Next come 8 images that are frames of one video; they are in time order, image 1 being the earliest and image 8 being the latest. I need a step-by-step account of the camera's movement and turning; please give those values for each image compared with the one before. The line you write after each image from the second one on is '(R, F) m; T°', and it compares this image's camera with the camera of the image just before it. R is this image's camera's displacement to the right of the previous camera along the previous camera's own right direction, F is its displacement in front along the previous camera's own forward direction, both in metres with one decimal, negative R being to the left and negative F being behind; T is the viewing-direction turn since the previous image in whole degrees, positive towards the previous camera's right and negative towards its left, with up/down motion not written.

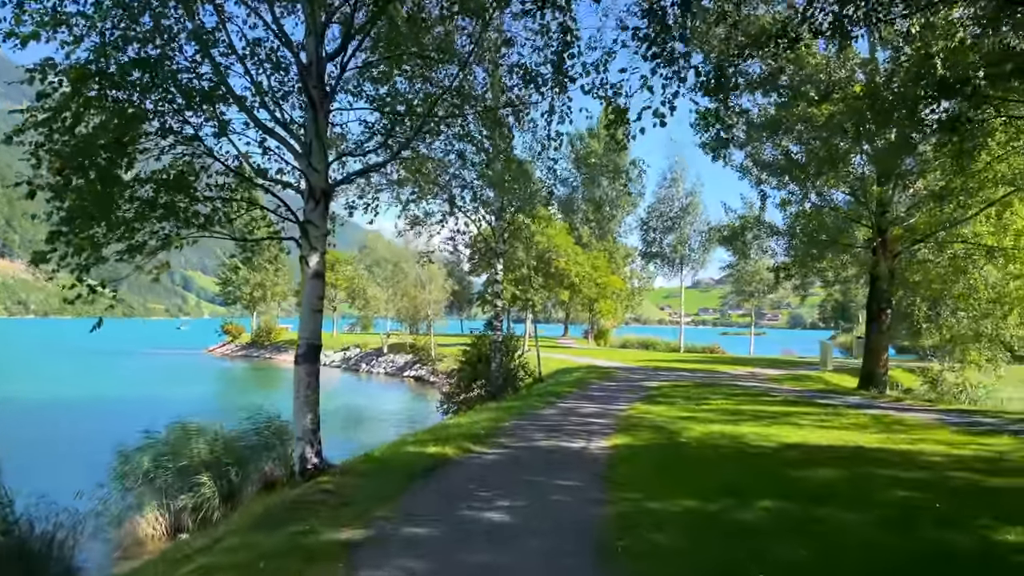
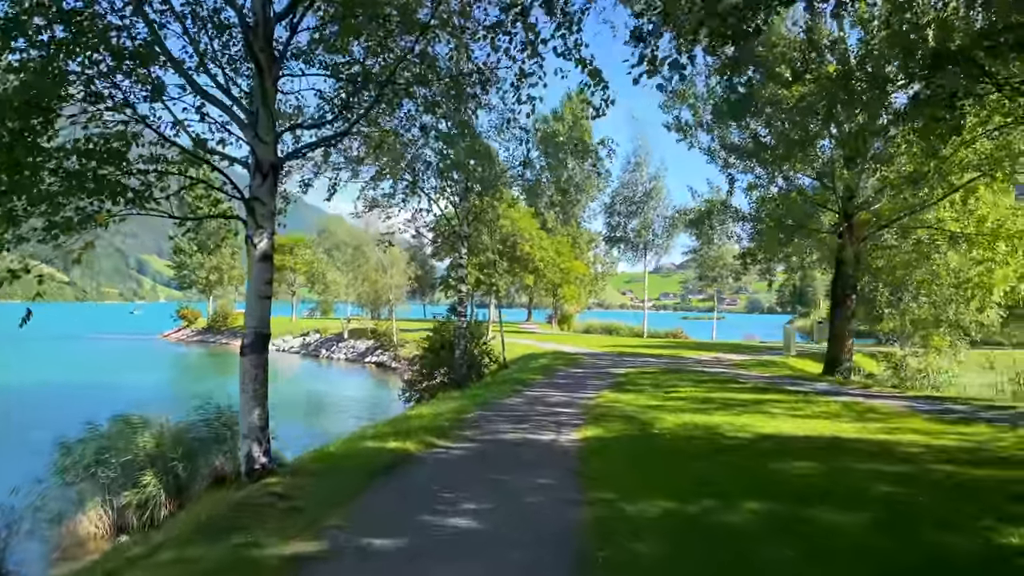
(0.0, +0.6) m; +3°
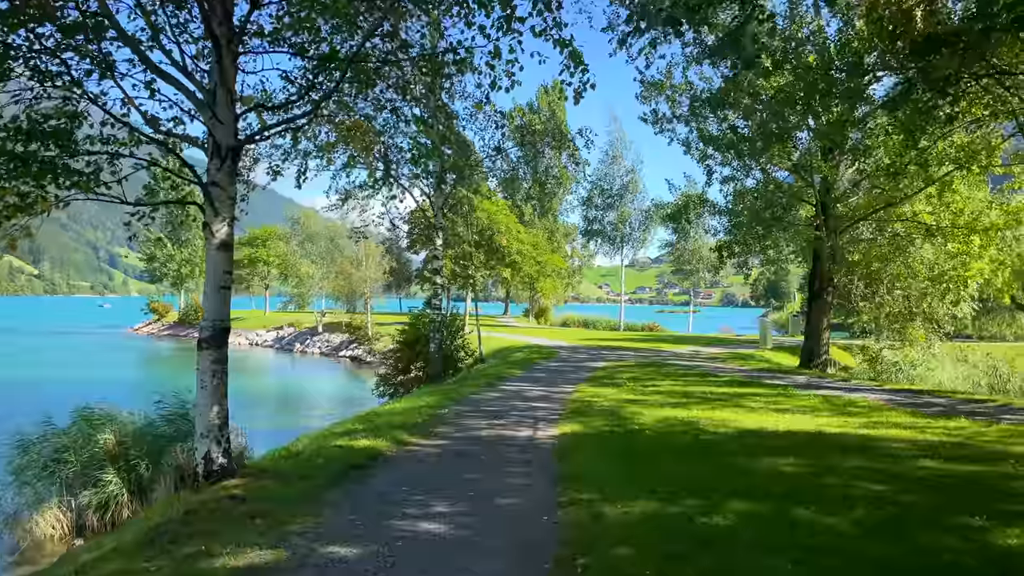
(0.0, +0.3) m; +2°
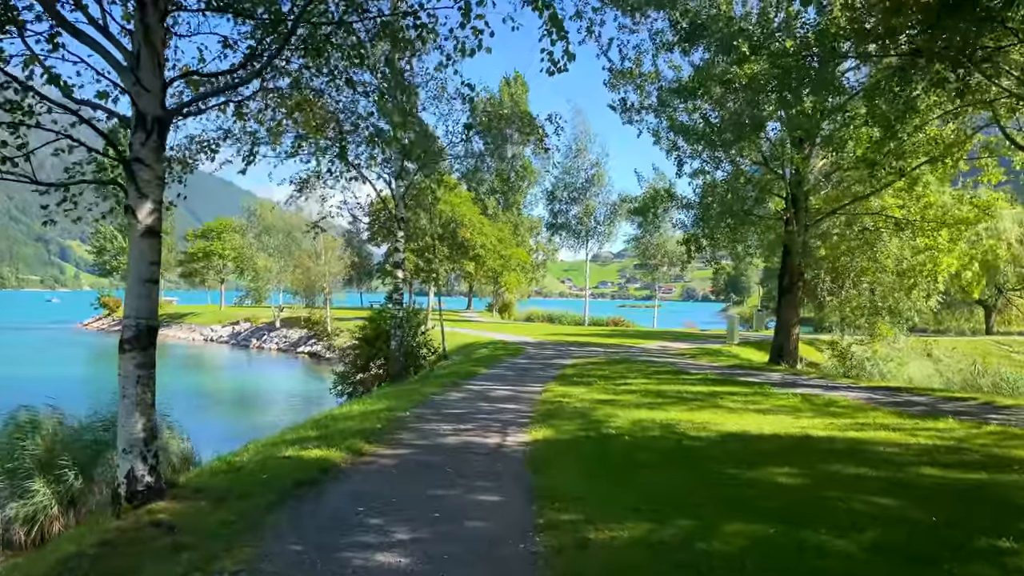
(-0.1, +0.7) m; +3°
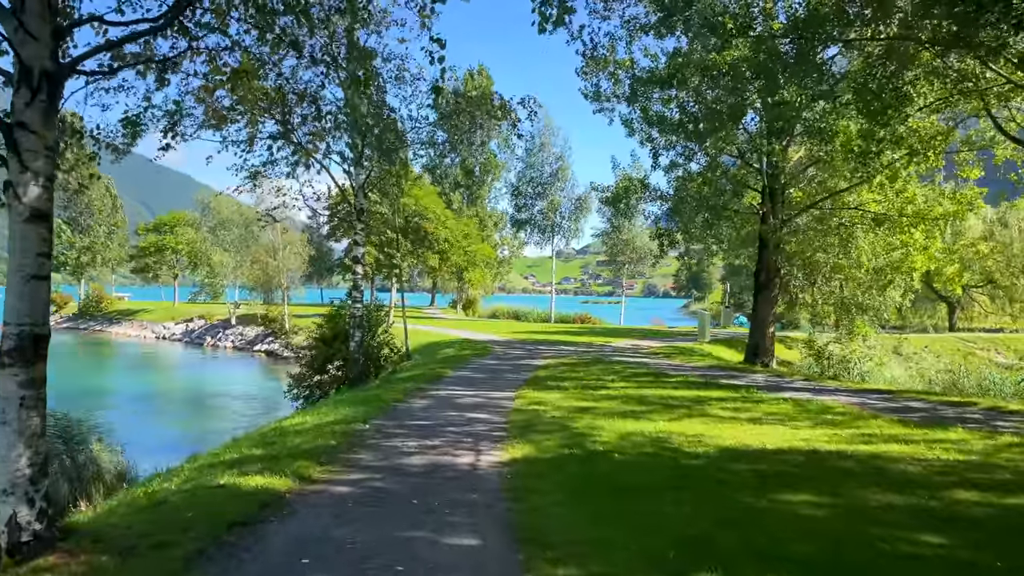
(-0.1, +1.0) m; +3°
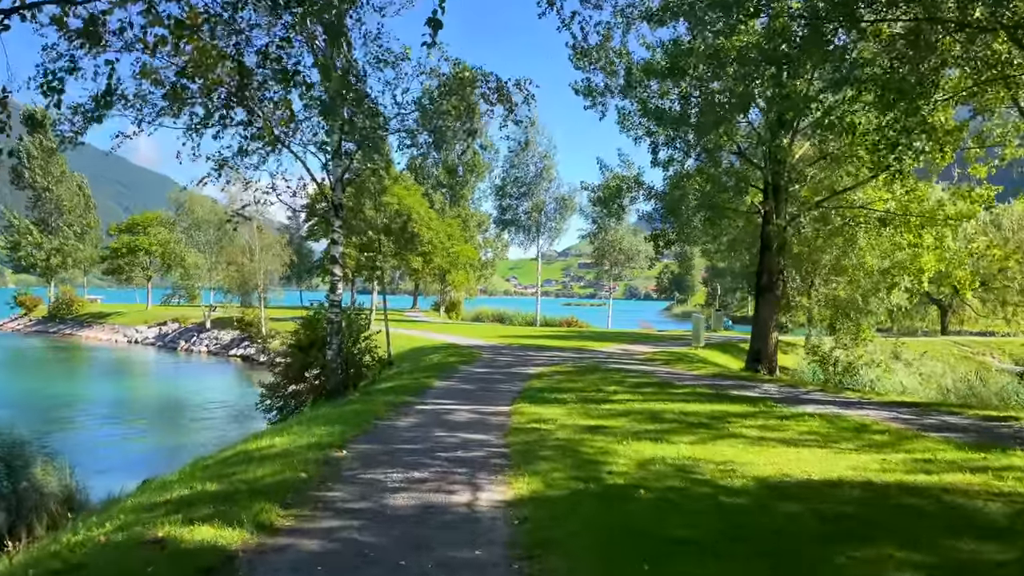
(-0.2, +1.2) m; +1°
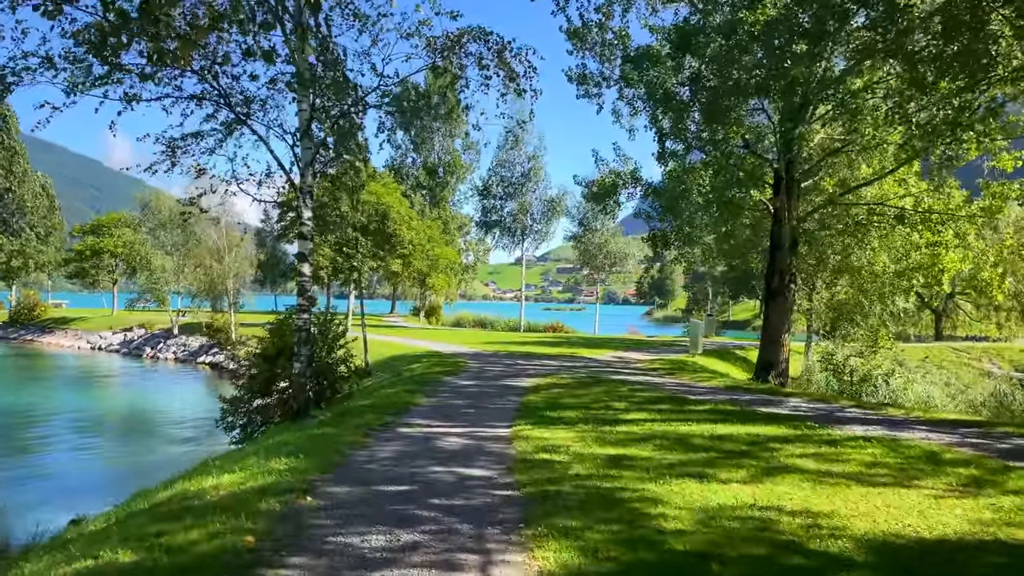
(-0.3, +1.7) m; +2°
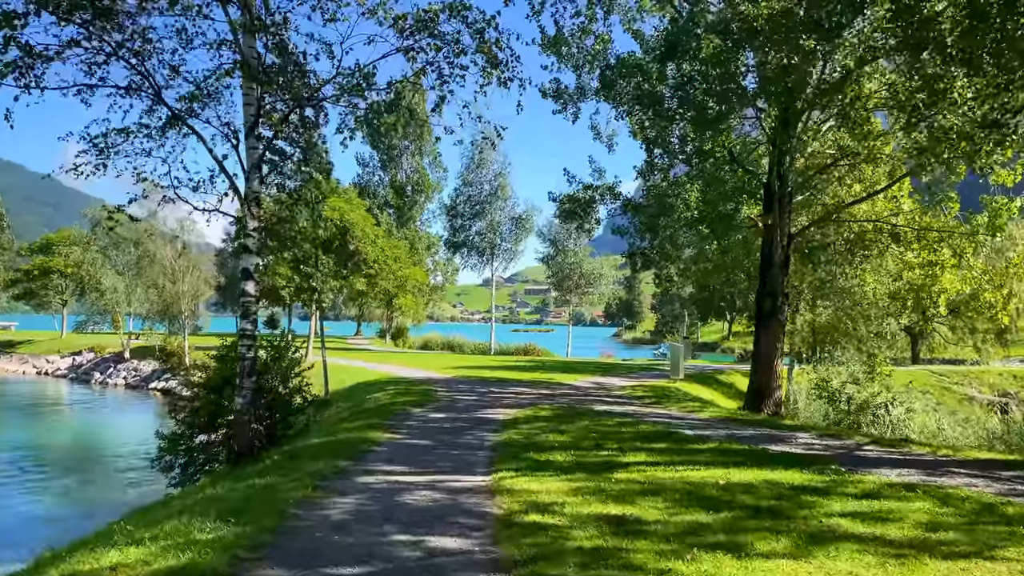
(-0.1, +1.4) m; +2°
